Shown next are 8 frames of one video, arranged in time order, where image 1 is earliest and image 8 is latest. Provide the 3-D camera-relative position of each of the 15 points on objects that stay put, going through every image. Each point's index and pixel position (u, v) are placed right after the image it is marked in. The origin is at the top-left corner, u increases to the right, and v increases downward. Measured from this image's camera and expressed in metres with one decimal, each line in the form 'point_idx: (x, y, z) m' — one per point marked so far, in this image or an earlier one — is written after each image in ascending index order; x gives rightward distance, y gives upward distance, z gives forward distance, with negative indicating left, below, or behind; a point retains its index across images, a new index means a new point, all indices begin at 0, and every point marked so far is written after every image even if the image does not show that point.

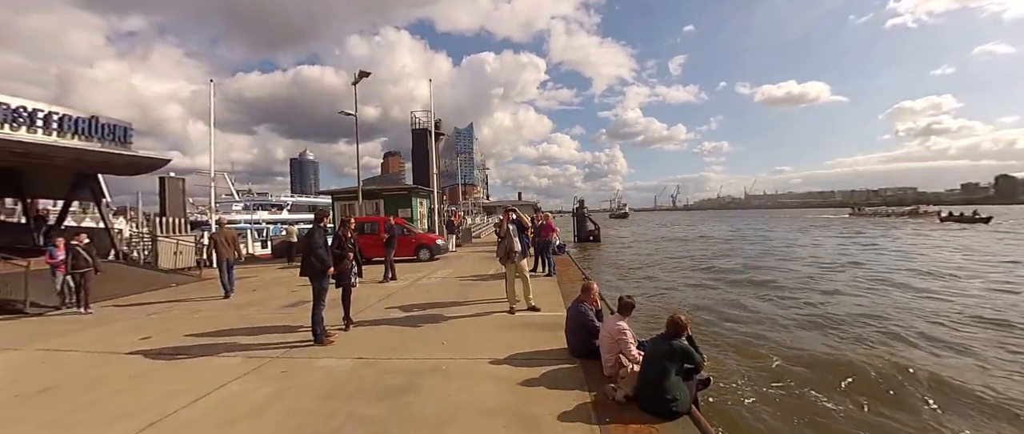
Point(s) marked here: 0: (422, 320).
0: (-1.6, -1.8, +6.9) m
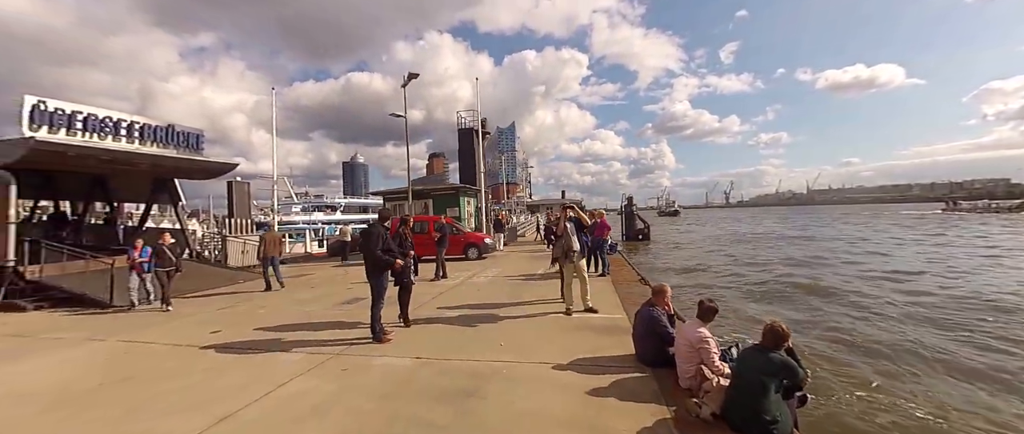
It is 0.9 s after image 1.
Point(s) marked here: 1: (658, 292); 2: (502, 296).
0: (-0.6, -1.8, +6.7) m
1: (+1.8, -0.9, +4.7) m
2: (-0.3, -1.8, +8.8) m
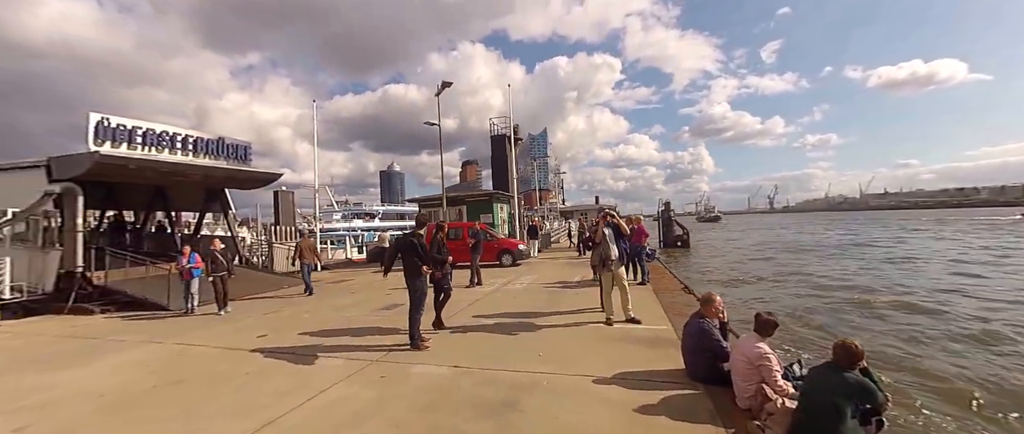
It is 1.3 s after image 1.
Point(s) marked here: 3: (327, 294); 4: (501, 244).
0: (0.0, -1.9, +6.6) m
1: (+2.2, -1.0, +4.3) m
2: (+0.6, -2.0, +8.6) m
3: (-5.2, -2.2, +10.8) m
4: (-0.4, -1.2, +16.4) m
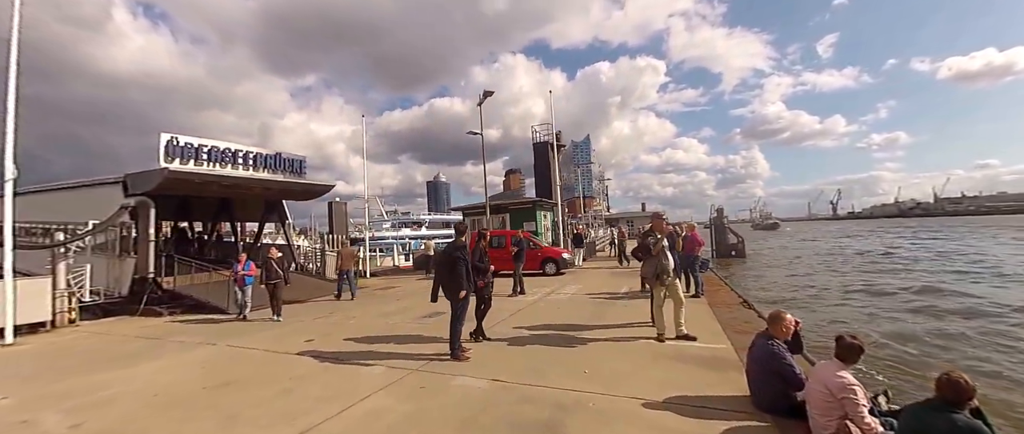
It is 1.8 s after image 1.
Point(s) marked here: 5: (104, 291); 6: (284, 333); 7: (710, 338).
0: (+0.8, -2.1, +6.3) m
1: (+2.7, -1.1, +3.9) m
2: (+1.5, -2.1, +8.3) m
3: (-4.0, -2.5, +11.1) m
4: (+1.4, -1.5, +16.2) m
5: (-12.0, -2.2, +11.1) m
6: (-4.2, -2.2, +7.1) m
7: (+3.3, -2.0, +6.4) m
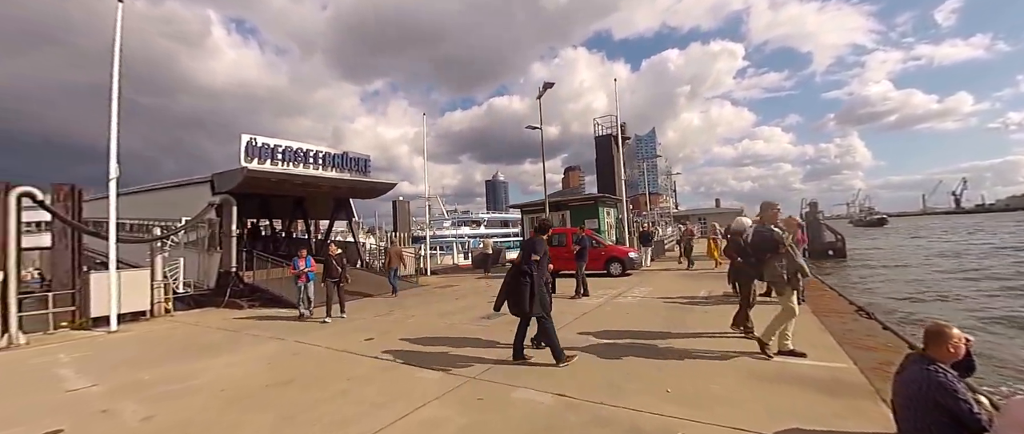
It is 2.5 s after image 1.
0: (+1.7, -2.0, +5.6) m
1: (+3.2, -1.0, +2.9) m
2: (+2.8, -2.0, +7.4) m
3: (-2.2, -2.4, +11.0) m
4: (+3.8, -1.4, +15.2) m
5: (-10.1, -2.1, +12.2) m
6: (-3.1, -2.1, +7.1) m
7: (+4.2, -1.9, +5.3) m
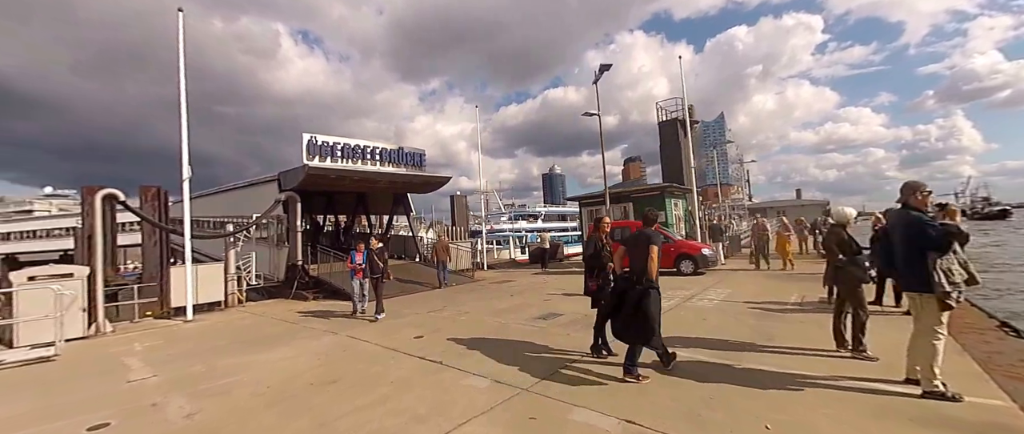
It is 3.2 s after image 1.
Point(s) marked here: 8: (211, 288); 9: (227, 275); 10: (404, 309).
0: (+2.4, -1.8, +4.7) m
1: (+3.5, -0.9, +1.8) m
2: (+3.8, -1.9, +6.4) m
3: (-0.7, -2.2, +10.7) m
4: (+5.9, -1.1, +13.9) m
5: (-8.3, -2.0, +13.0) m
6: (-2.0, -2.0, +6.9) m
7: (+4.9, -1.8, +4.0) m
8: (-7.9, -1.9, +10.0) m
9: (-8.0, -1.6, +10.8) m
10: (-2.4, -2.1, +8.6) m
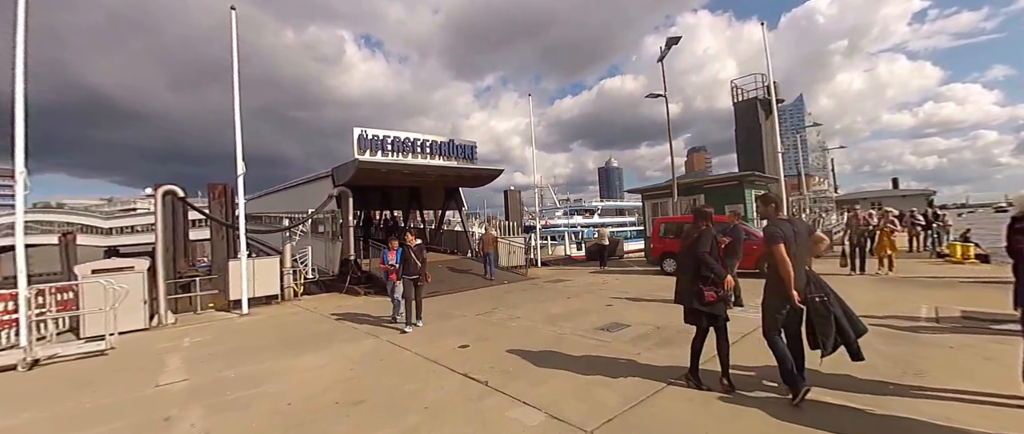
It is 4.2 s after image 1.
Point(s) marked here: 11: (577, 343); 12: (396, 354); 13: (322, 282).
0: (+3.0, -1.7, +3.4) m
1: (+3.7, -0.8, +0.4) m
2: (+4.5, -1.7, +4.9) m
3: (+0.8, -2.0, +9.8) m
4: (+7.8, -0.9, +12.0) m
5: (-6.4, -1.8, +13.2) m
6: (-1.1, -1.9, +6.3) m
7: (+5.3, -1.7, +2.4) m
8: (-6.5, -1.7, +10.2) m
9: (-6.5, -1.5, +10.9) m
10: (-1.2, -2.0, +8.0) m
11: (+0.9, -1.8, +5.4) m
12: (-1.5, -1.8, +5.1) m
13: (-5.9, -2.1, +12.1) m
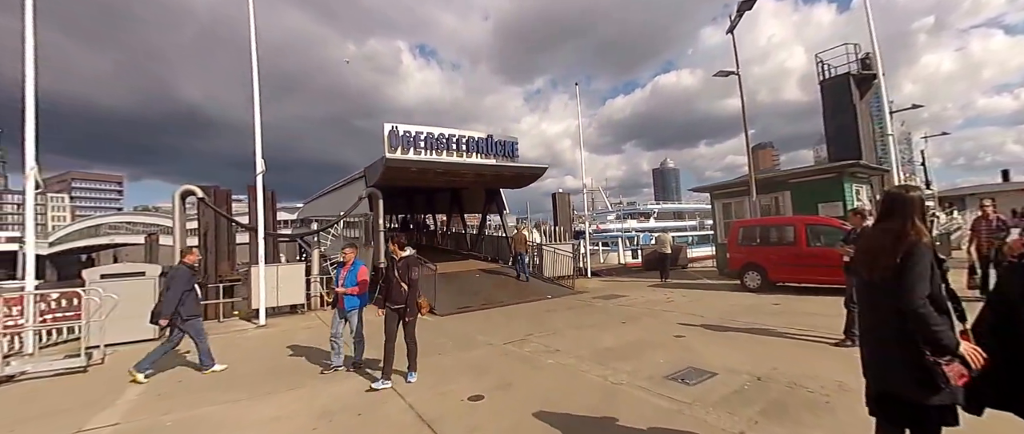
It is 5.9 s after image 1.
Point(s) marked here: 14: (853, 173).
0: (+3.0, -1.7, +1.6) m
1: (+3.3, -0.7, -1.5) m
2: (+4.8, -1.7, +2.8) m
3: (+1.7, -2.1, +8.2) m
4: (+8.9, -0.9, +9.5) m
5: (-5.0, -1.9, +12.5) m
6: (-0.7, -1.9, +4.9) m
7: (+5.2, -1.6, +0.2) m
8: (-5.5, -1.8, +9.5) m
9: (-5.4, -1.6, +10.2) m
10: (-0.5, -2.0, +6.6) m
11: (+1.2, -1.8, +3.8) m
12: (-1.2, -1.9, +3.8) m
13: (-4.6, -2.2, +11.3) m
14: (+13.1, +1.6, +15.0) m
